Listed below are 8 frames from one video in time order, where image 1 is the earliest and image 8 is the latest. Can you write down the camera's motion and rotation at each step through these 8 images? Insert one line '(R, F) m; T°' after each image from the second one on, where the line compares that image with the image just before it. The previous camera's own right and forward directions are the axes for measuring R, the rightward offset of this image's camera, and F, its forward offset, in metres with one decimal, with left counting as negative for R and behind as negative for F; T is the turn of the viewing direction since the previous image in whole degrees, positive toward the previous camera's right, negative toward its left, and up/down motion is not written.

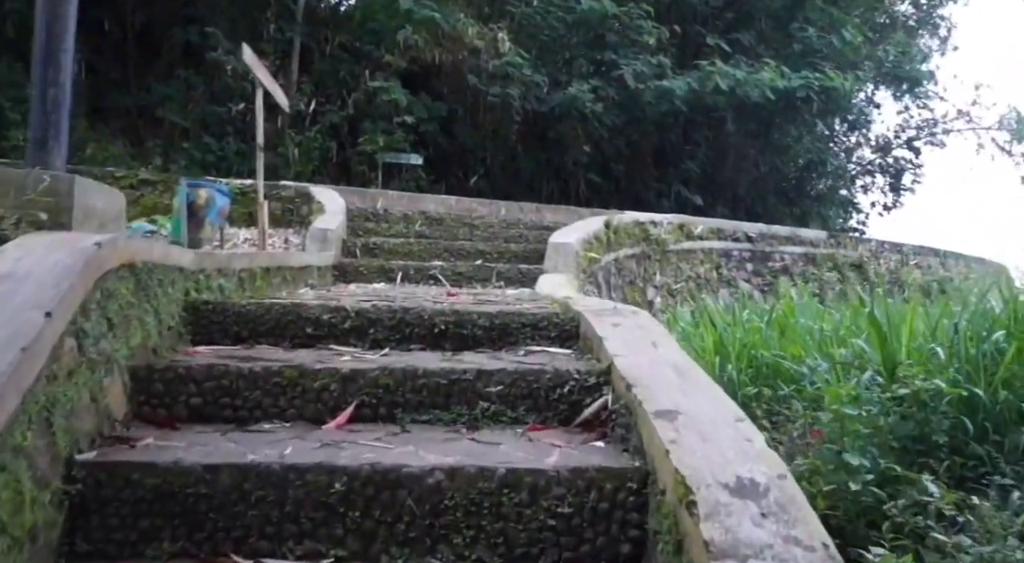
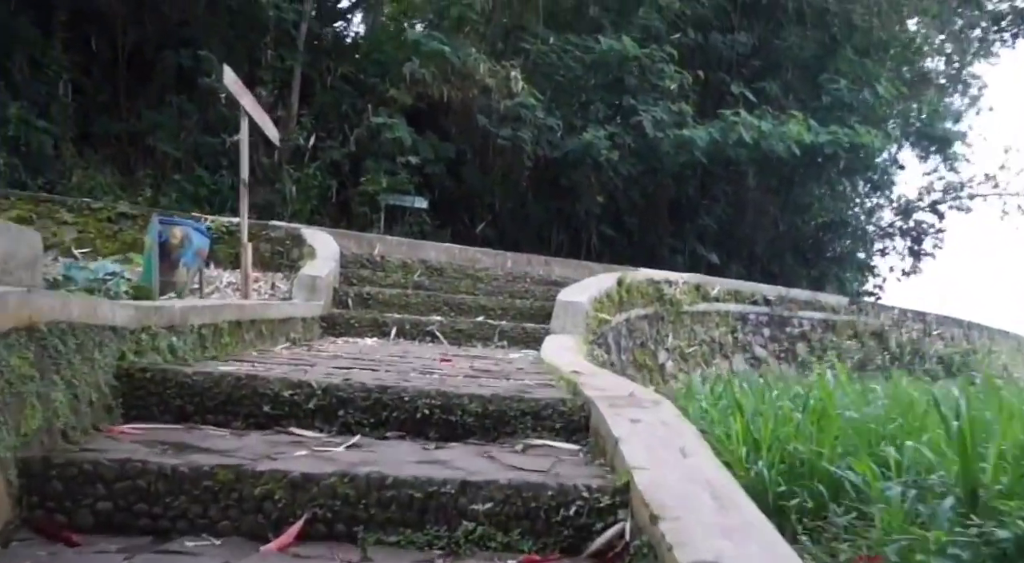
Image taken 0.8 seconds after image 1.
(0.0, +0.4) m; 0°
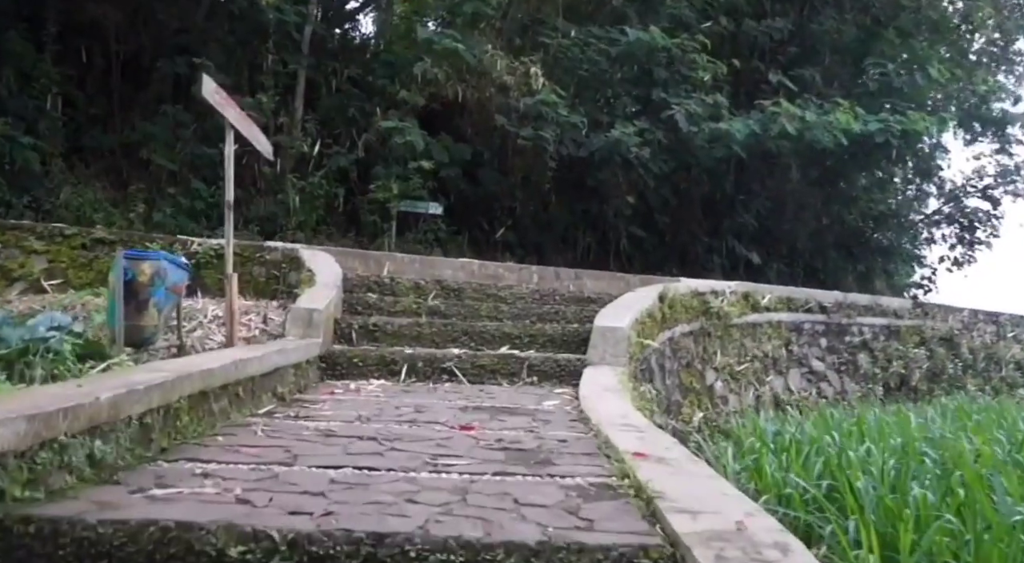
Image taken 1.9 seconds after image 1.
(0.0, +0.7) m; -1°
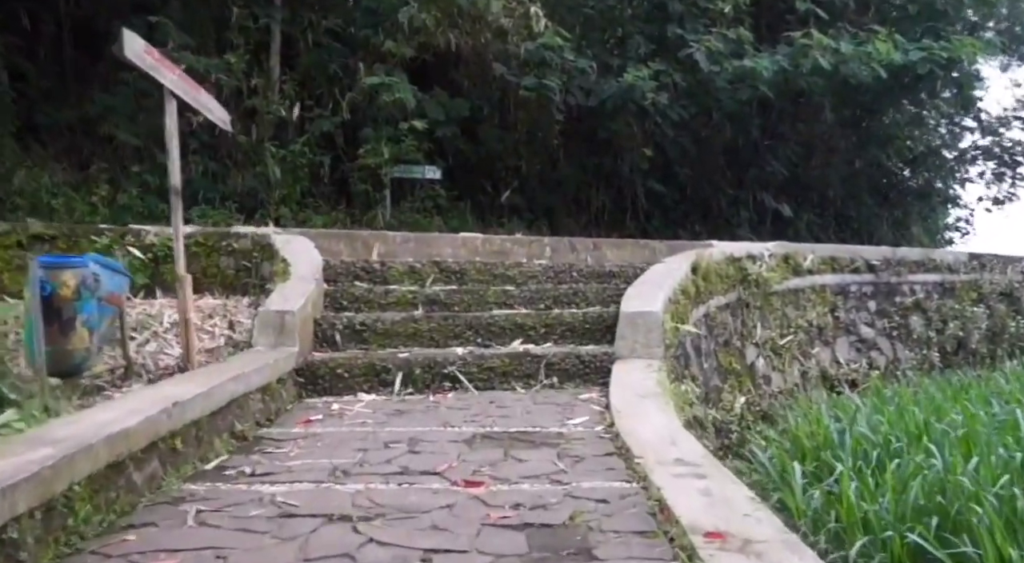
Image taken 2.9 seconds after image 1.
(0.0, +0.7) m; -1°
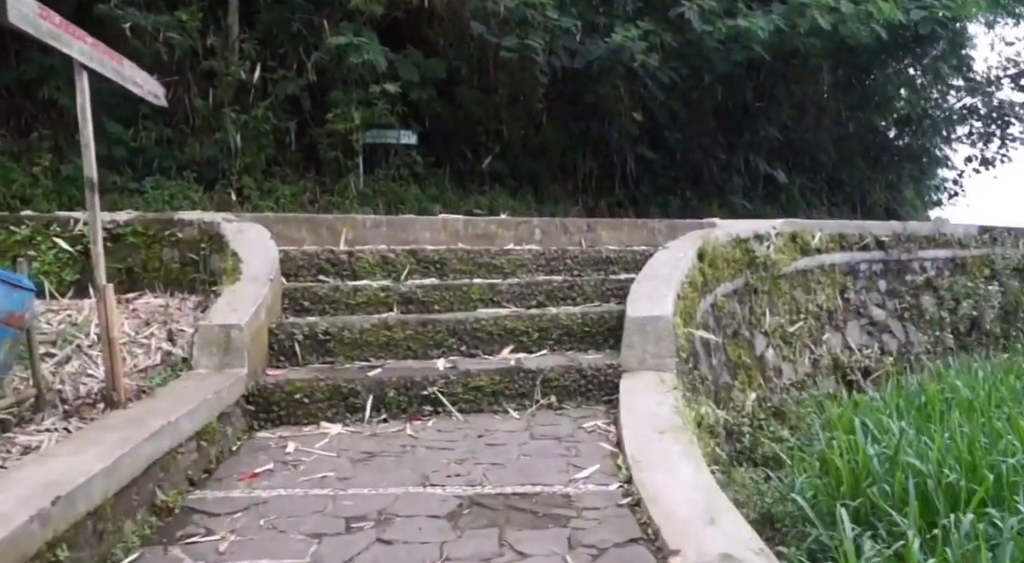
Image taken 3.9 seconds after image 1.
(0.0, +0.5) m; +1°
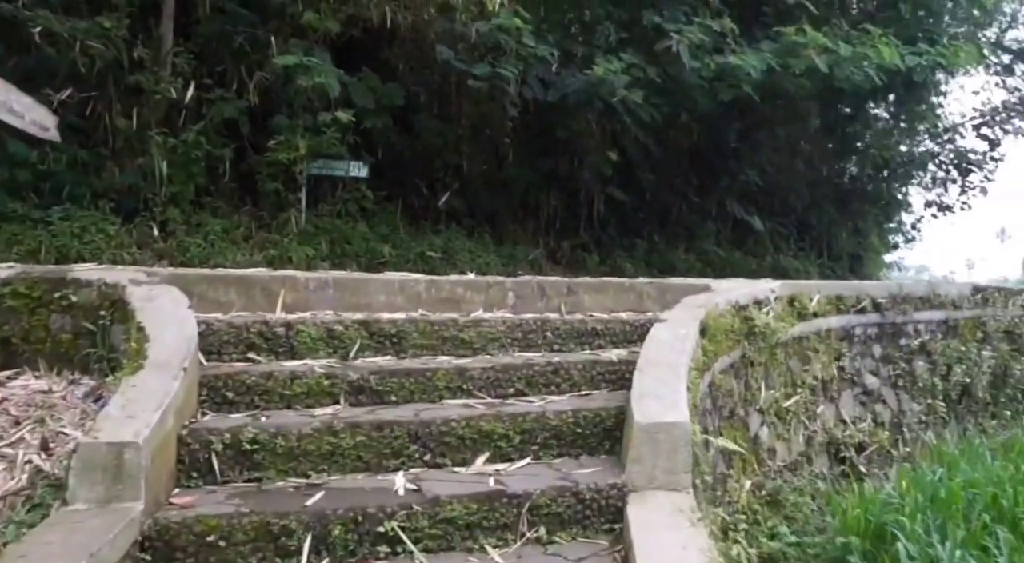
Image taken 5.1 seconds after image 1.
(-0.1, +0.6) m; +4°
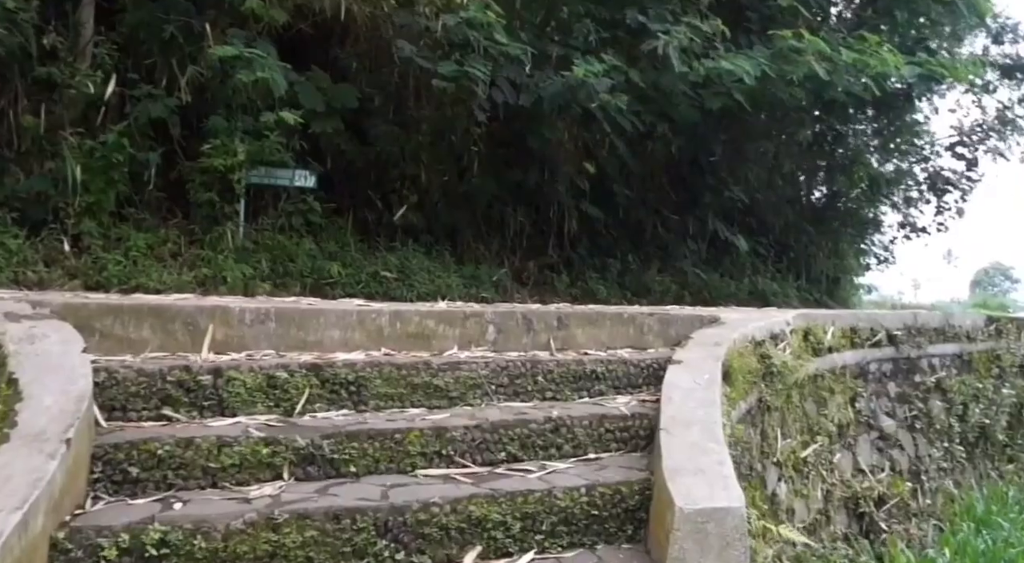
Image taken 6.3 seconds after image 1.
(-0.1, +0.6) m; +4°
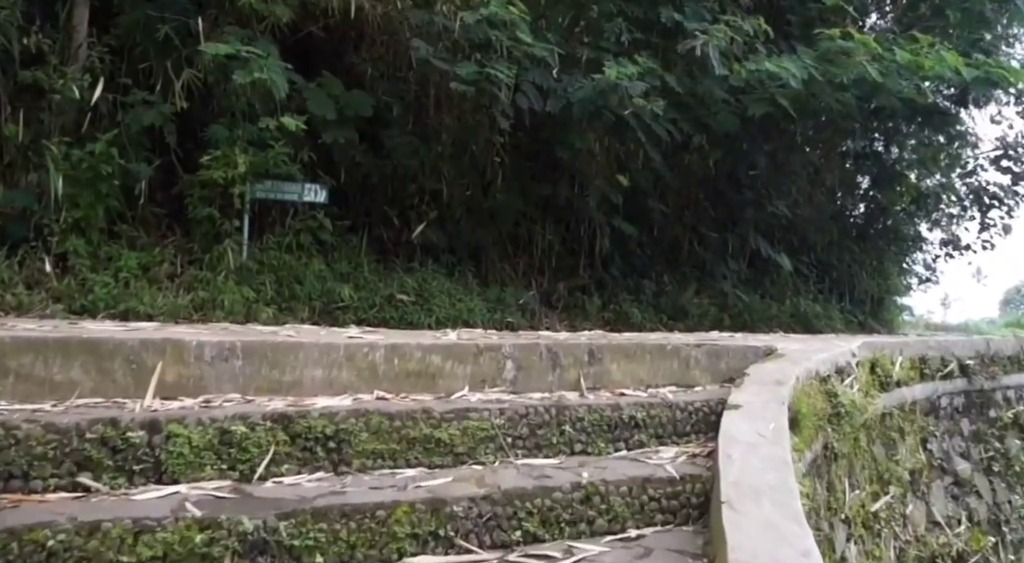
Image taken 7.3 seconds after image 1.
(0.0, +0.5) m; -2°
